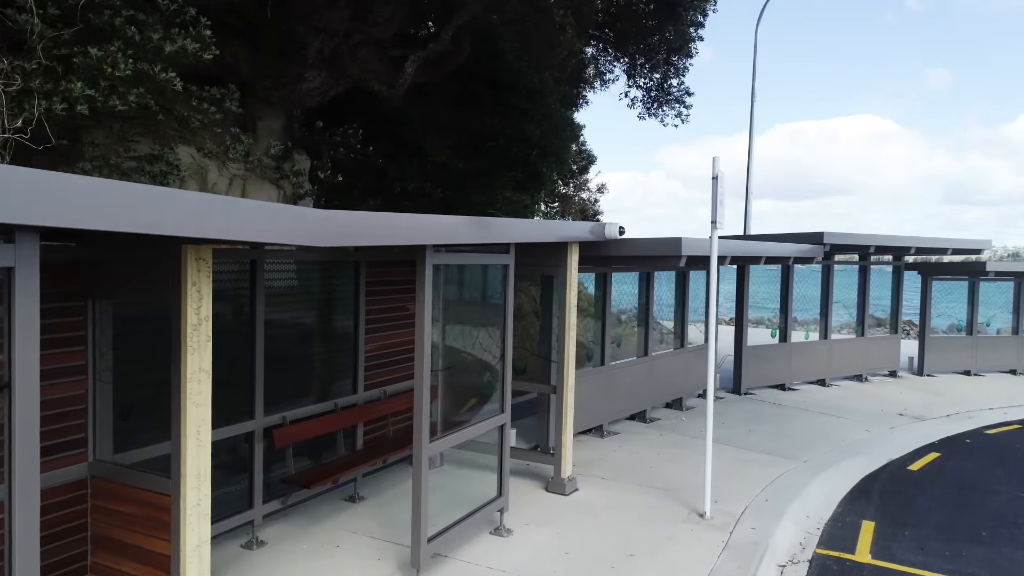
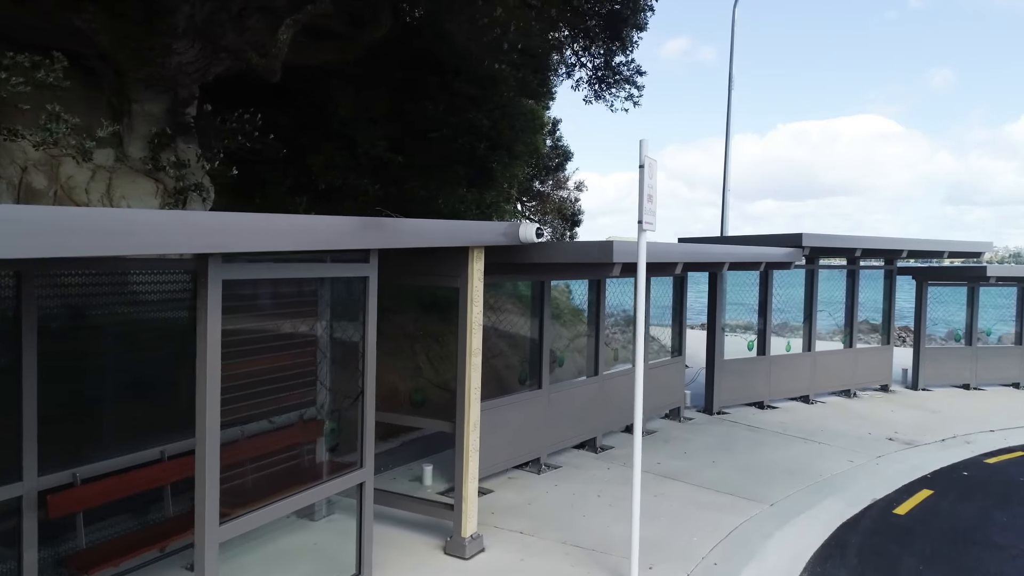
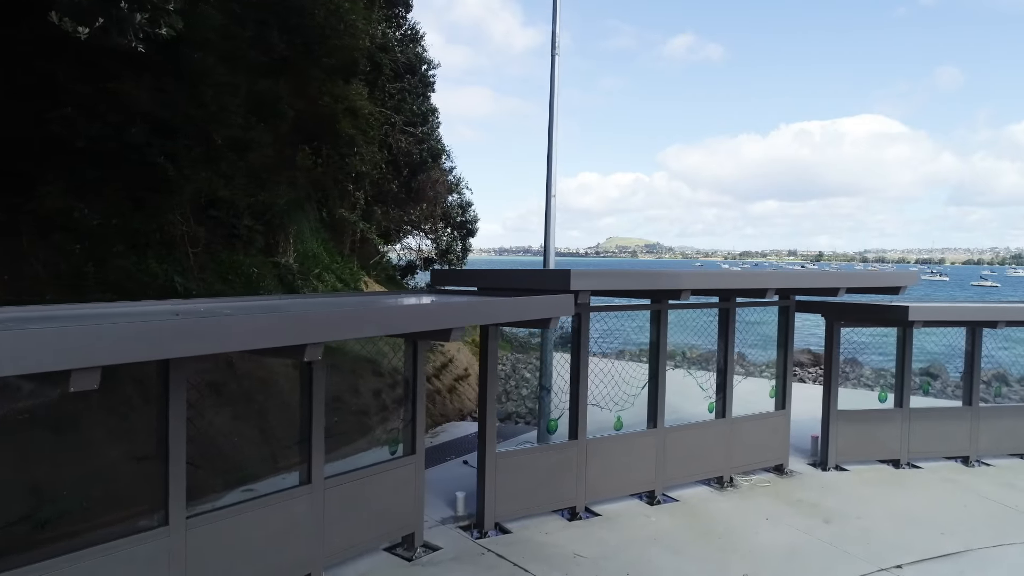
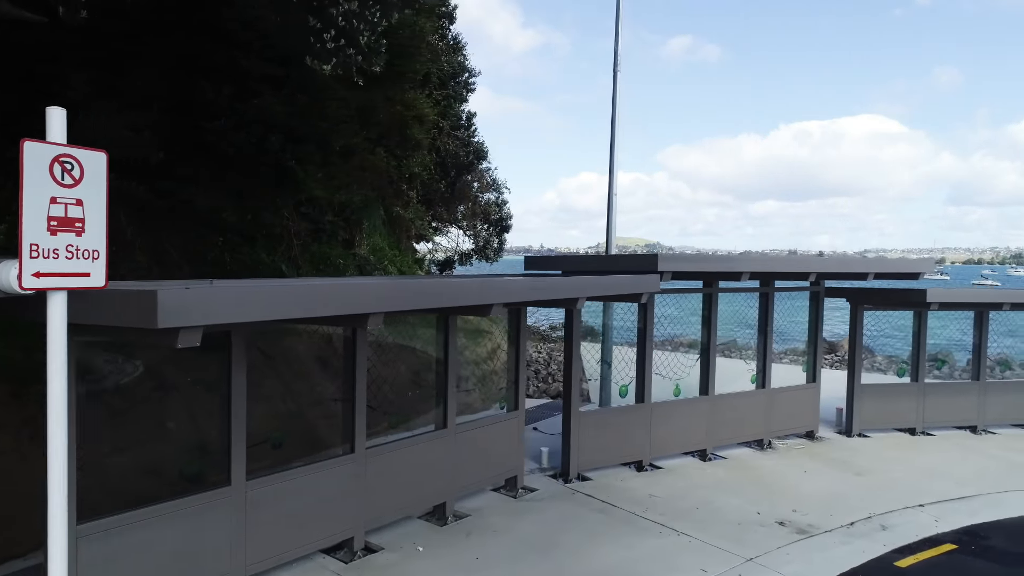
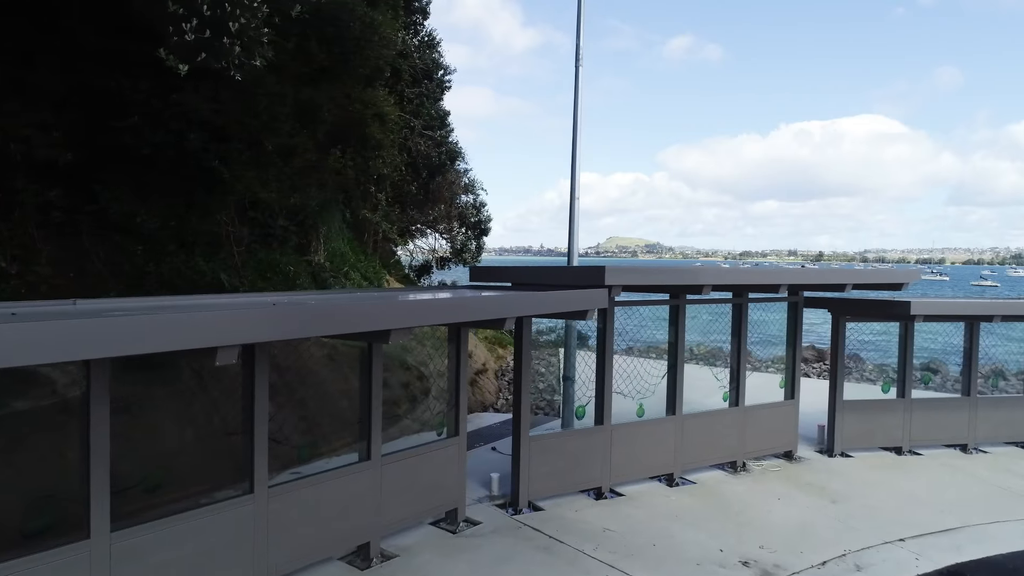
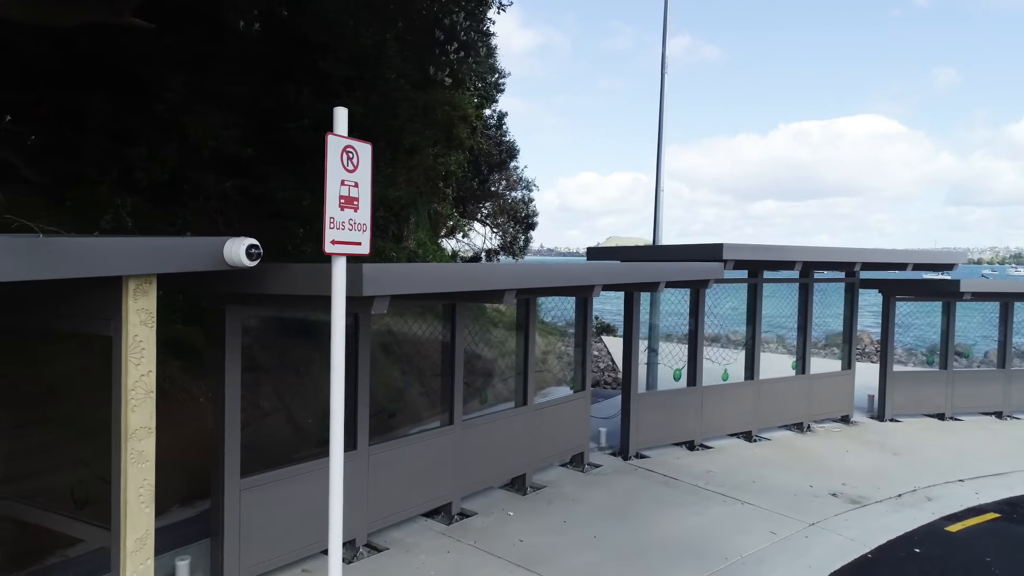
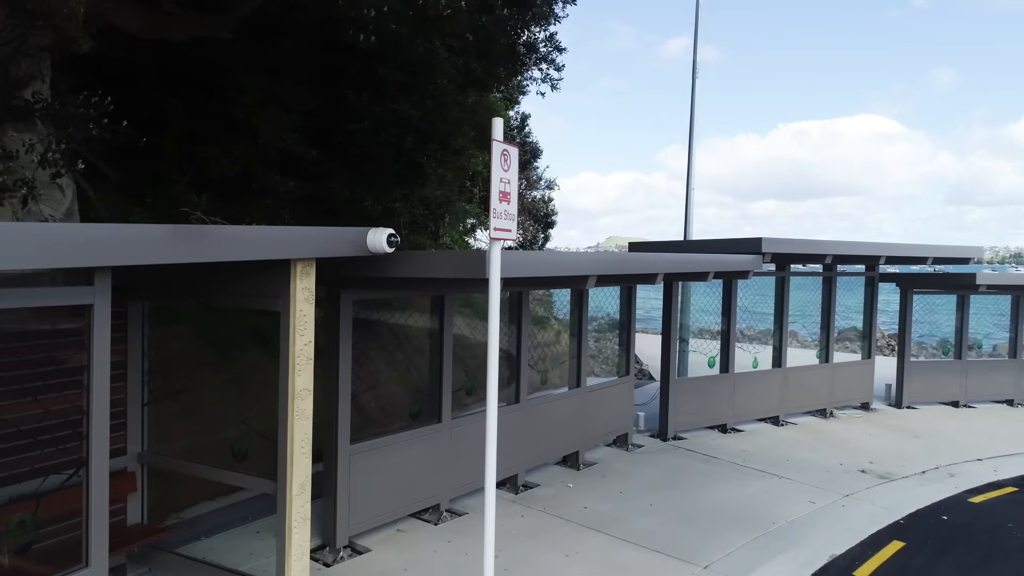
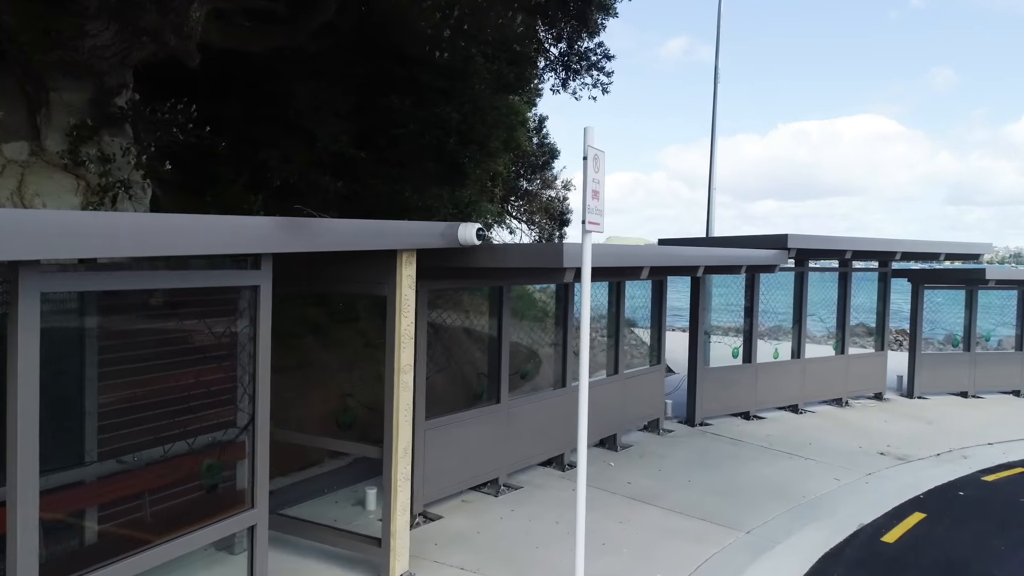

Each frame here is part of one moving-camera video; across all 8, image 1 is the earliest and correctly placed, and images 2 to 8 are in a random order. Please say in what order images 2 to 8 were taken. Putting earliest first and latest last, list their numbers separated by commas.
2, 8, 7, 6, 4, 5, 3
